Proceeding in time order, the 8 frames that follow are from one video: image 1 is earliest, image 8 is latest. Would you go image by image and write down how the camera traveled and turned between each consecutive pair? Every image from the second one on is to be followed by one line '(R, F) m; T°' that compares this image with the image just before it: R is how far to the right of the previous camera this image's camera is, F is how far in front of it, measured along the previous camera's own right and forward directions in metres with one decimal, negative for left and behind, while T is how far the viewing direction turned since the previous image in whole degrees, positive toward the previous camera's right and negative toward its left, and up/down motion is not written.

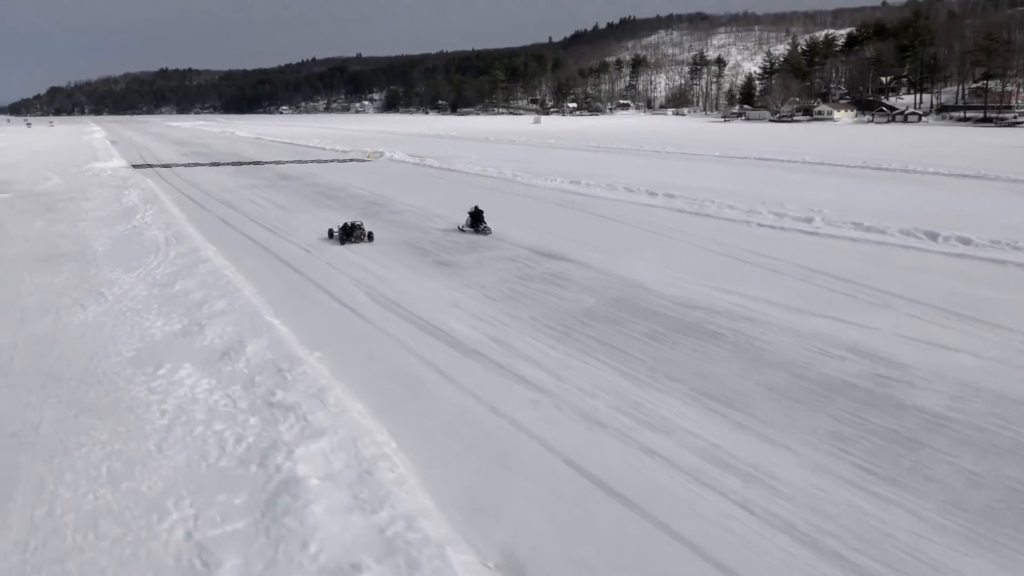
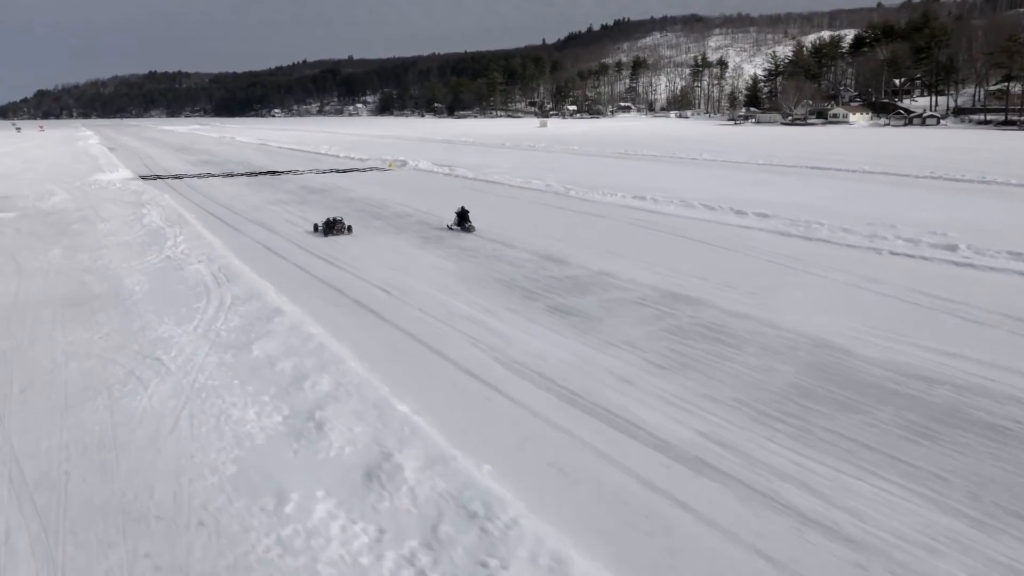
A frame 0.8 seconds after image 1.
(-1.2, +1.3) m; +1°
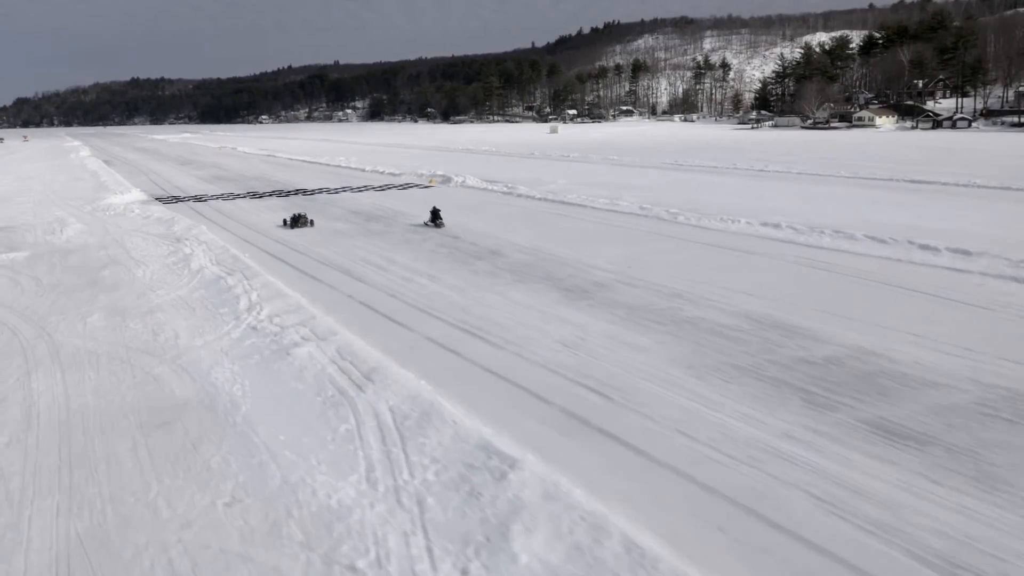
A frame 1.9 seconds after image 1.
(-1.8, +2.0) m; +1°
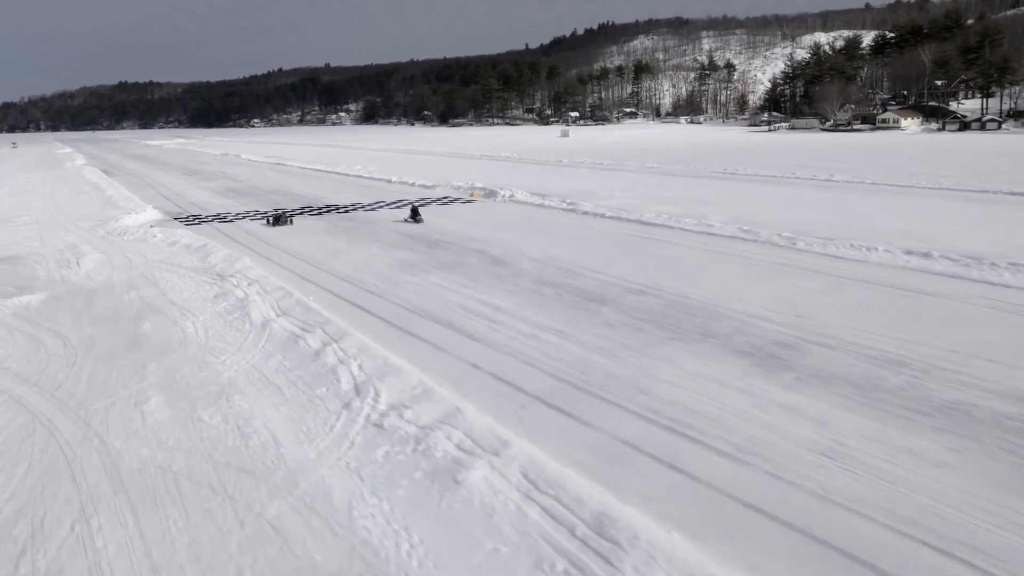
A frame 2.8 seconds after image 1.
(-1.4, +1.6) m; +1°
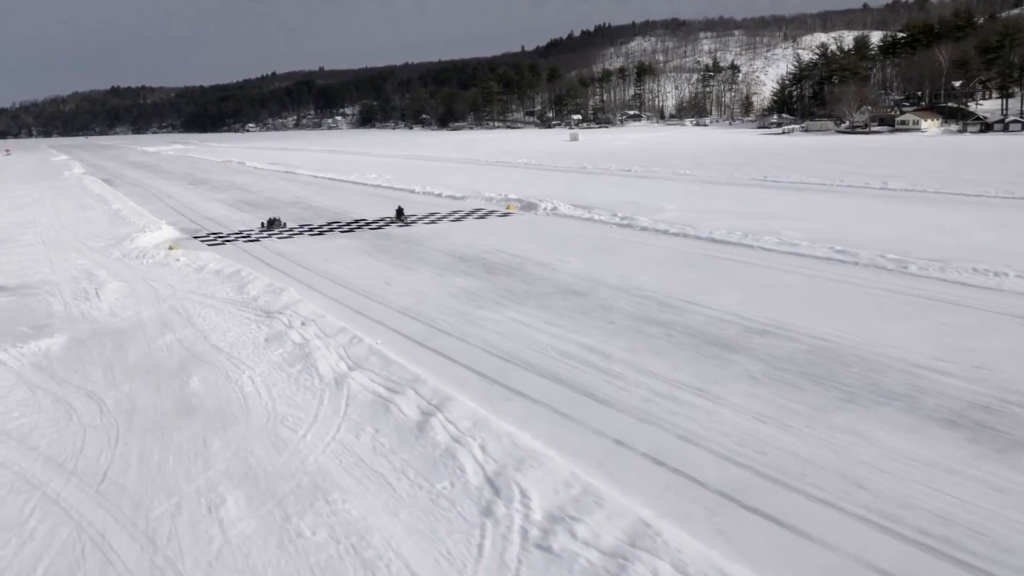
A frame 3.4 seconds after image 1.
(-1.0, +1.1) m; +1°
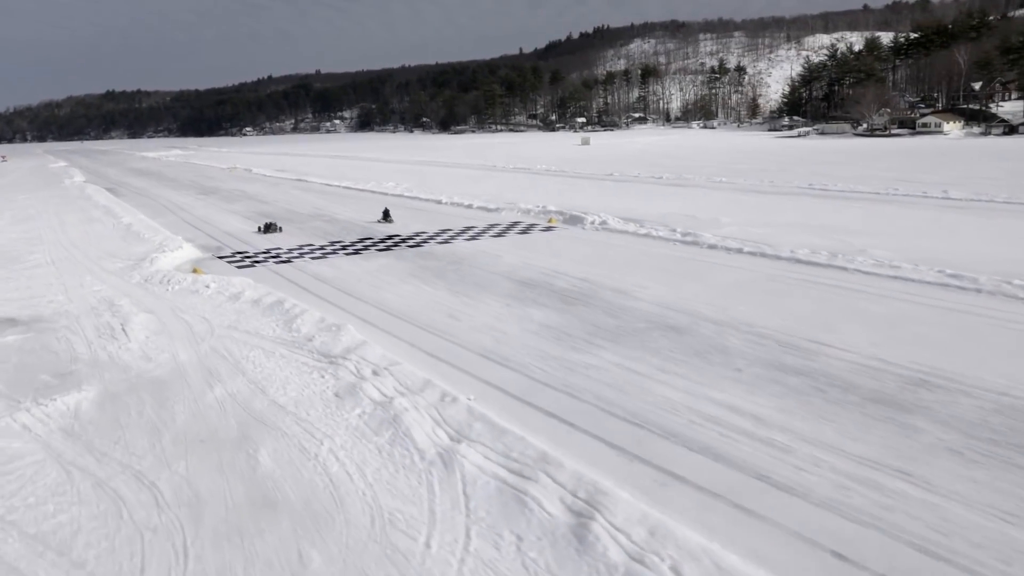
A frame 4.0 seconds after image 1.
(-0.9, +1.1) m; 0°
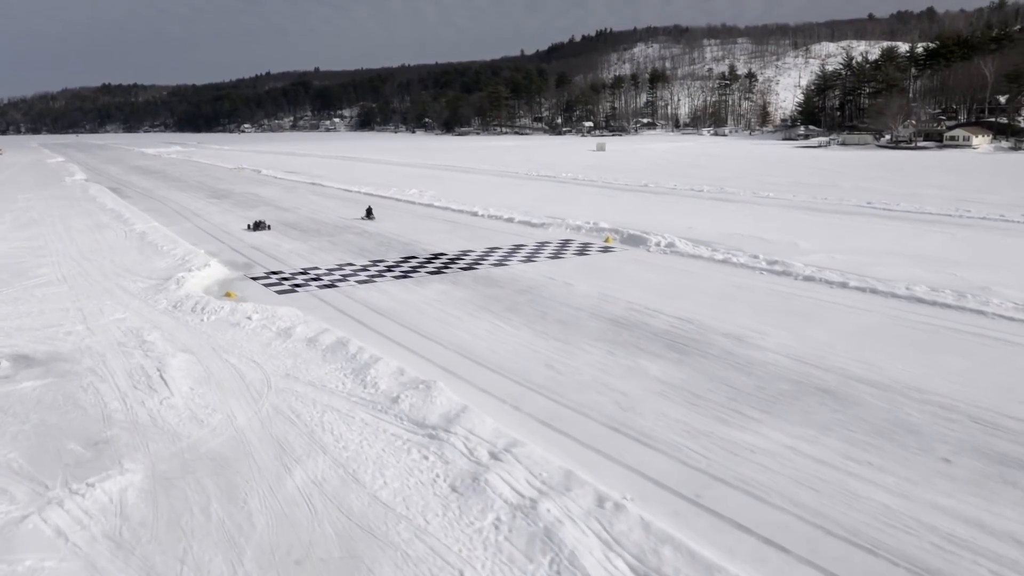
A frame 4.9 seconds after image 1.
(-1.1, +1.2) m; +1°
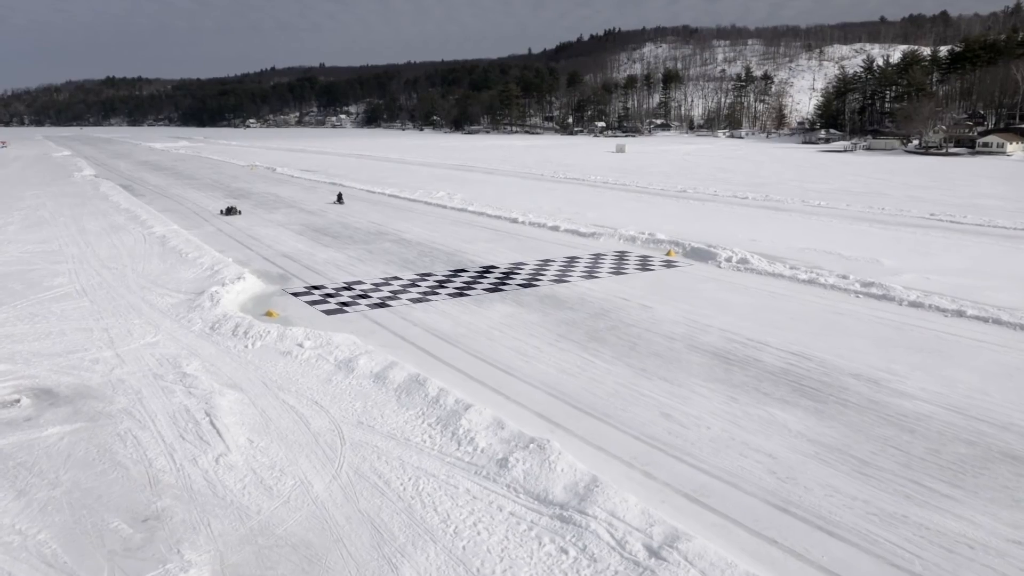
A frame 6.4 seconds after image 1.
(-0.9, +1.0) m; 0°
